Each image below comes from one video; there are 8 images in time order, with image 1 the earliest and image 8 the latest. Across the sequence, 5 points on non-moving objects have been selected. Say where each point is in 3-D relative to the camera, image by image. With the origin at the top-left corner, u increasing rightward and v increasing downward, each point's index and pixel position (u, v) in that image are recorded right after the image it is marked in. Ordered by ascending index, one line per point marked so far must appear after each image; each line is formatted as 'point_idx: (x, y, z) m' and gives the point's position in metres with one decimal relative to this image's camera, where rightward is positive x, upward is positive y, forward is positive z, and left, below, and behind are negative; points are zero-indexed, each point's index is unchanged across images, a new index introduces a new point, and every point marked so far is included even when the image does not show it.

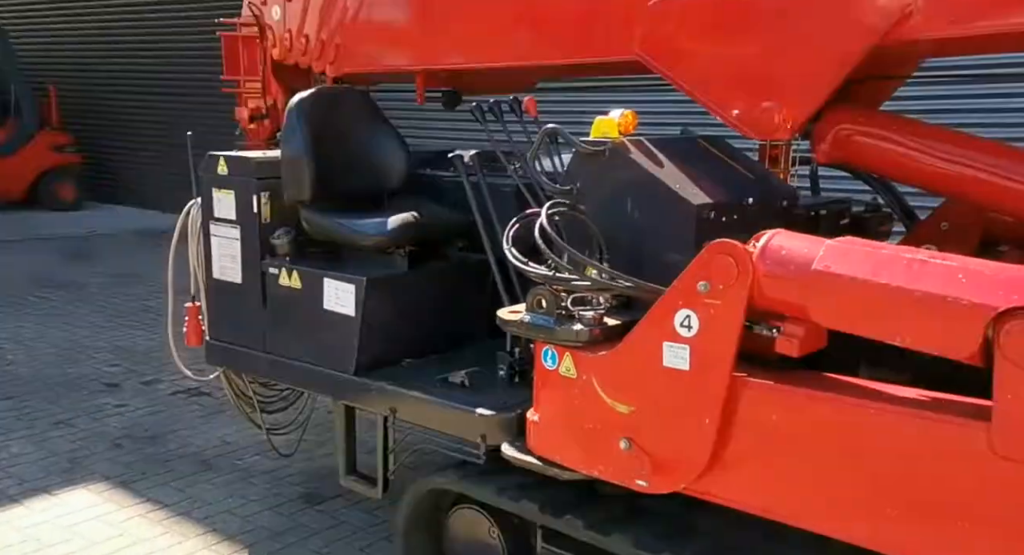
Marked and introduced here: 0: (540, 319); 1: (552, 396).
0: (+0.1, -0.1, +2.7) m
1: (+0.1, -0.3, +2.8) m
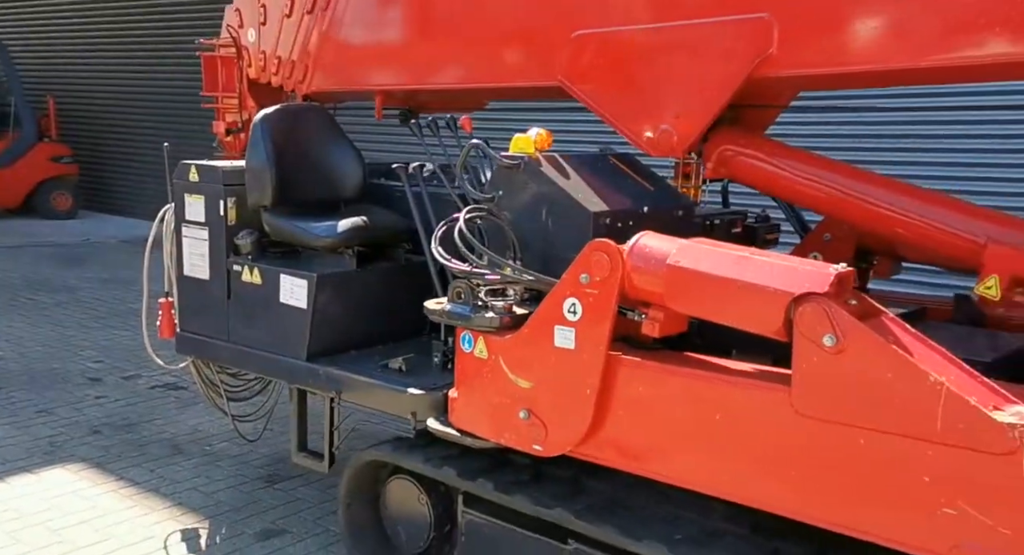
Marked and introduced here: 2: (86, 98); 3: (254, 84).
0: (-0.1, -0.1, +3.2) m
1: (-0.1, -0.3, +3.2) m
2: (-5.6, +2.4, +14.5) m
3: (-1.4, +1.0, +5.7) m
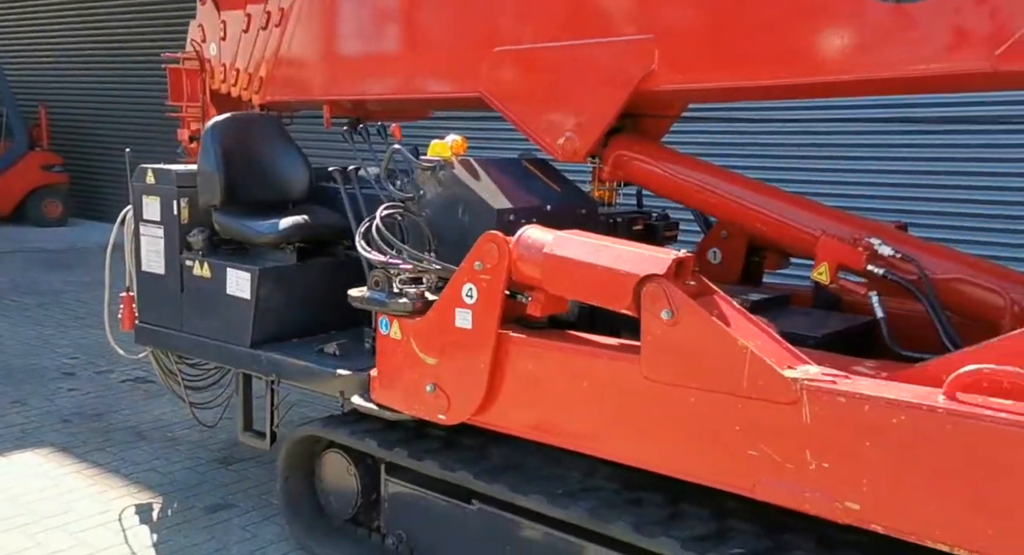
0: (-0.4, -0.1, +3.6) m
1: (-0.4, -0.3, +3.6) m
2: (-6.0, +2.3, +14.9) m
3: (-1.7, +1.0, +6.1) m
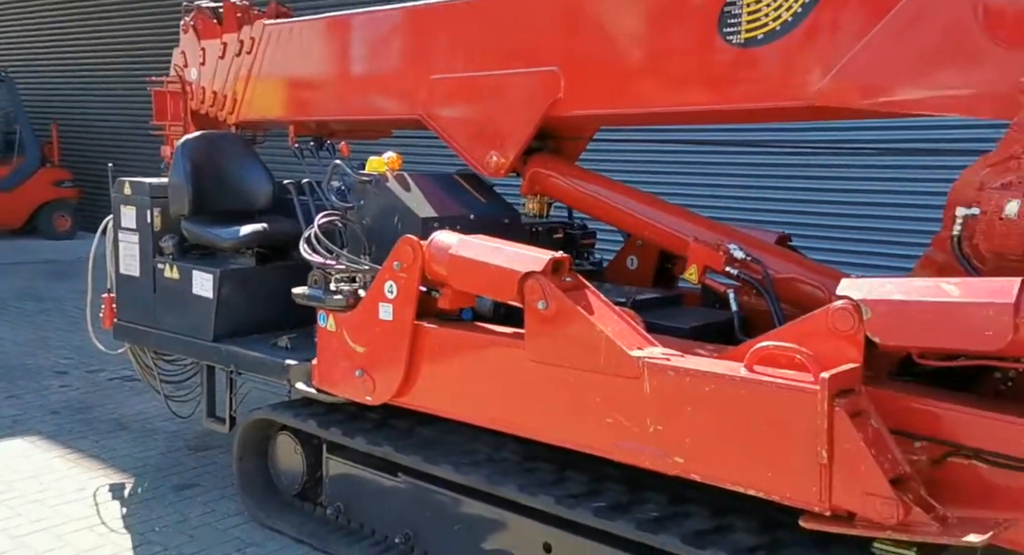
0: (-0.7, -0.1, +4.1) m
1: (-0.7, -0.3, +4.1) m
2: (-6.2, +2.2, +15.5) m
3: (-1.9, +1.0, +6.6) m
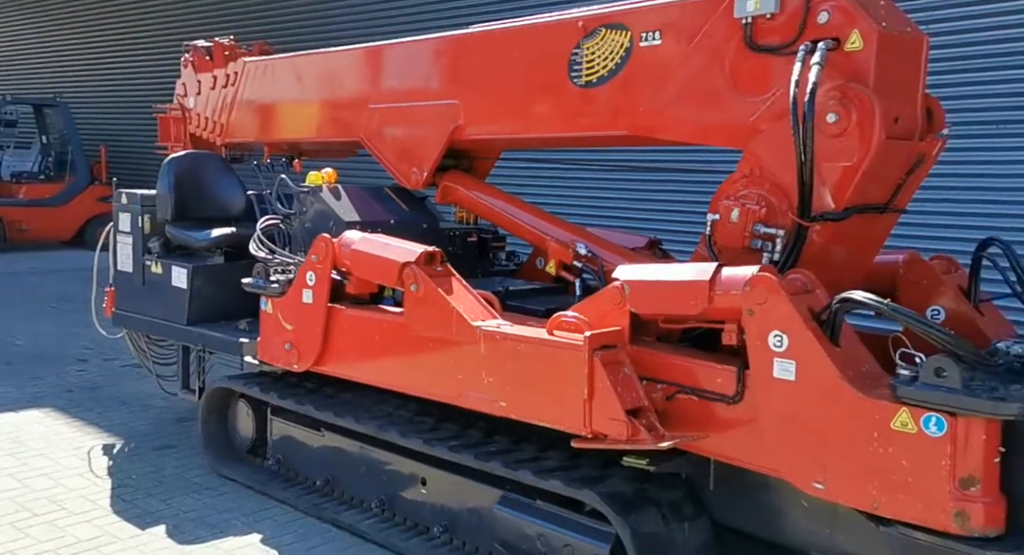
0: (-1.2, 0.0, +5.1) m
1: (-1.2, -0.2, +5.1) m
2: (-6.1, +2.1, +16.7) m
3: (-2.3, +1.0, +7.7) m
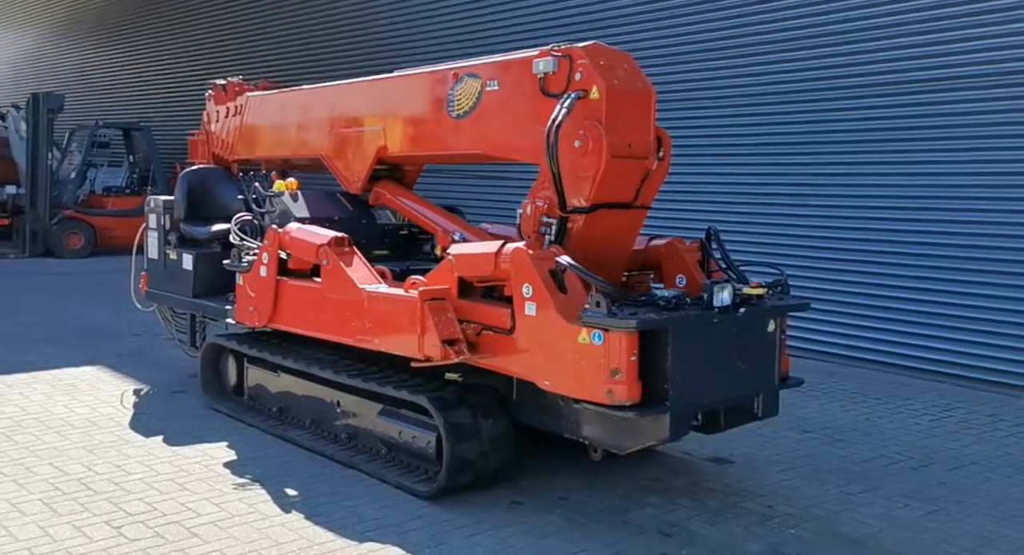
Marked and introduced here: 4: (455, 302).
0: (-1.8, +0.1, +6.9) m
1: (-1.7, -0.1, +6.9) m
2: (-5.8, +2.0, +18.9) m
3: (-2.6, +1.1, +9.6) m
4: (-0.3, -0.1, +5.3) m
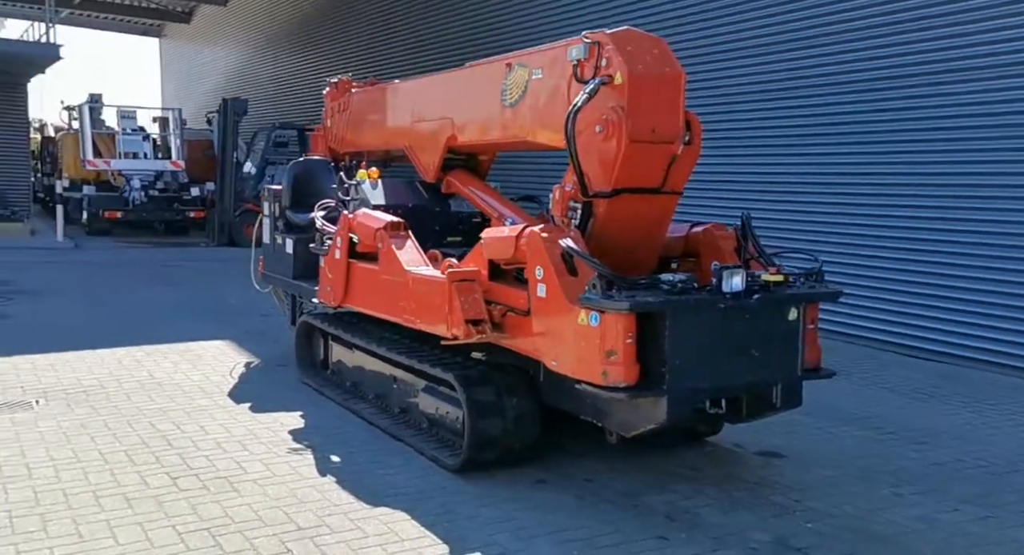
0: (-1.3, +0.2, +7.3) m
1: (-1.3, 0.0, +7.3) m
2: (-3.0, +2.2, +19.8) m
3: (-1.7, +1.2, +10.1) m
4: (-0.1, 0.0, +5.4) m
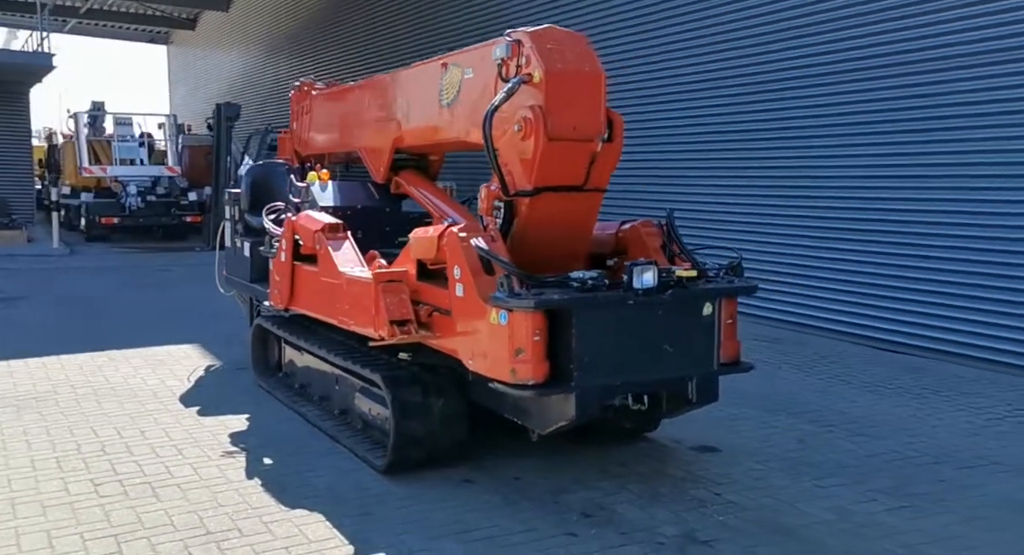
0: (-1.6, +0.2, +7.3) m
1: (-1.6, 0.0, +7.3) m
2: (-3.2, +2.2, +19.8) m
3: (-2.0, +1.2, +10.1) m
4: (-0.5, 0.0, +5.4) m
